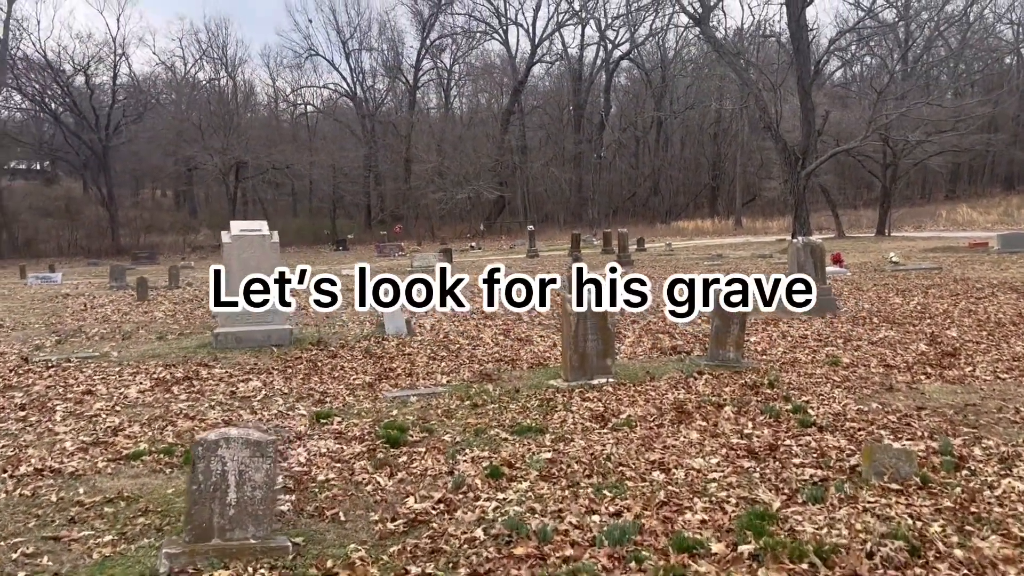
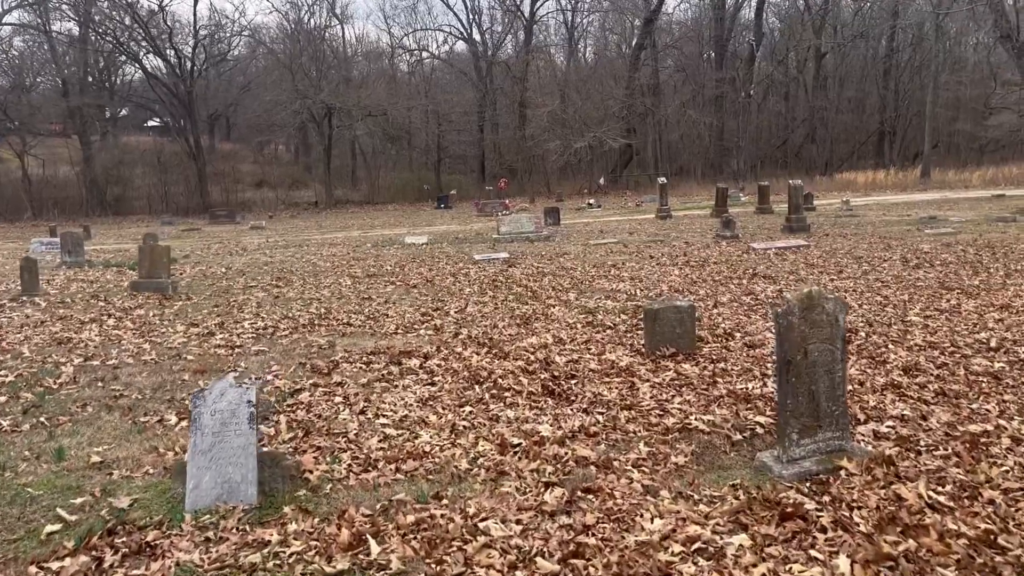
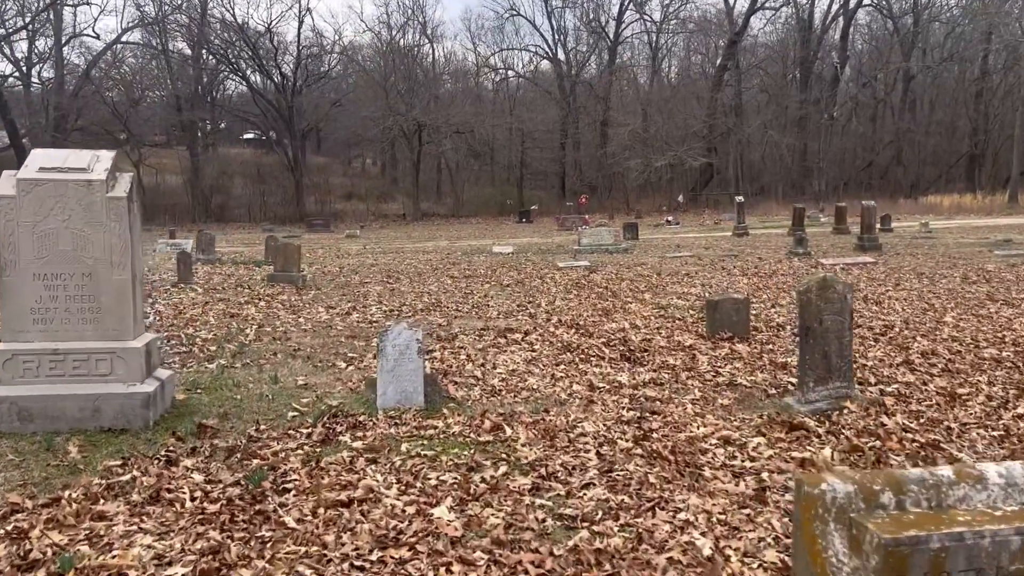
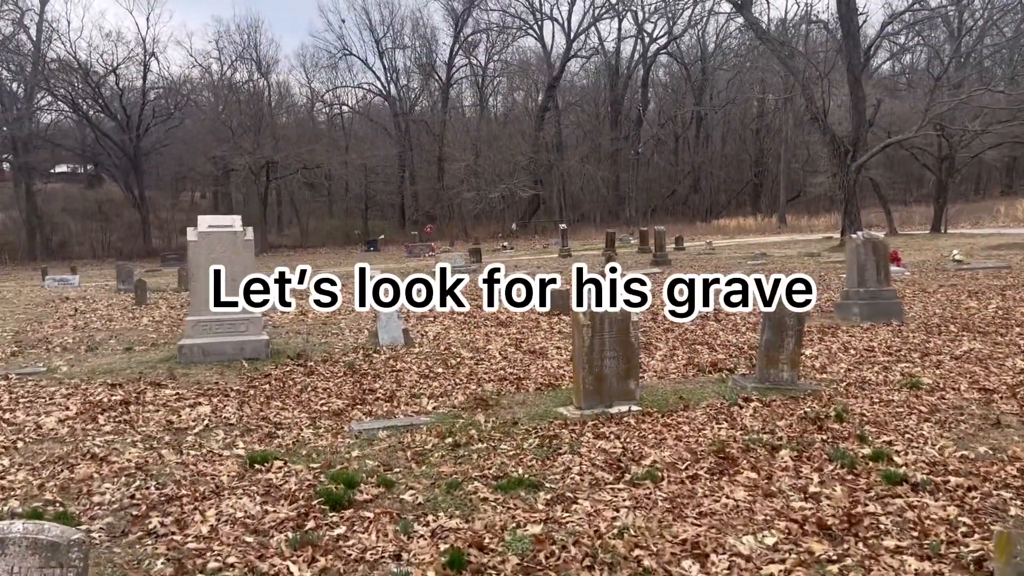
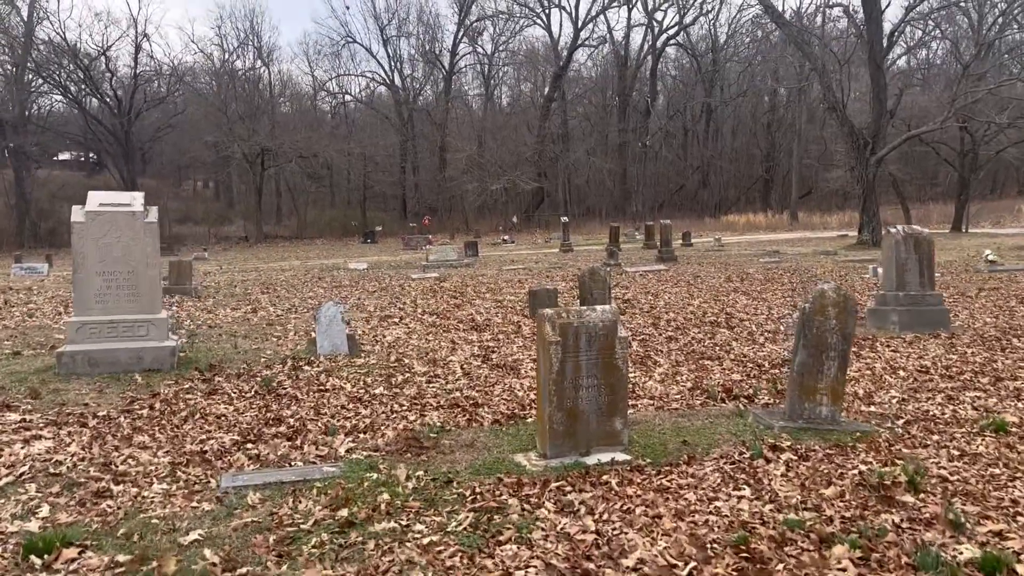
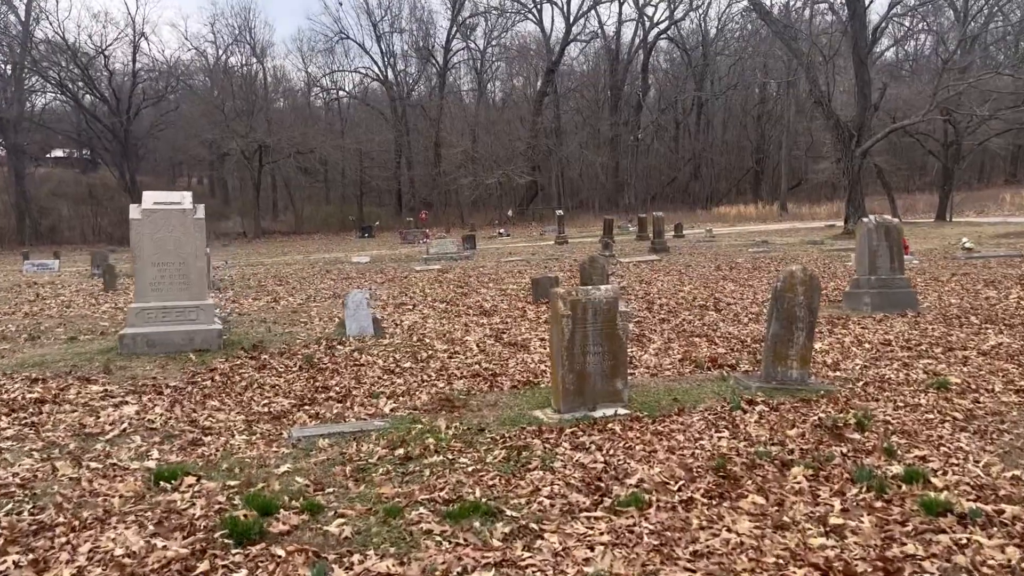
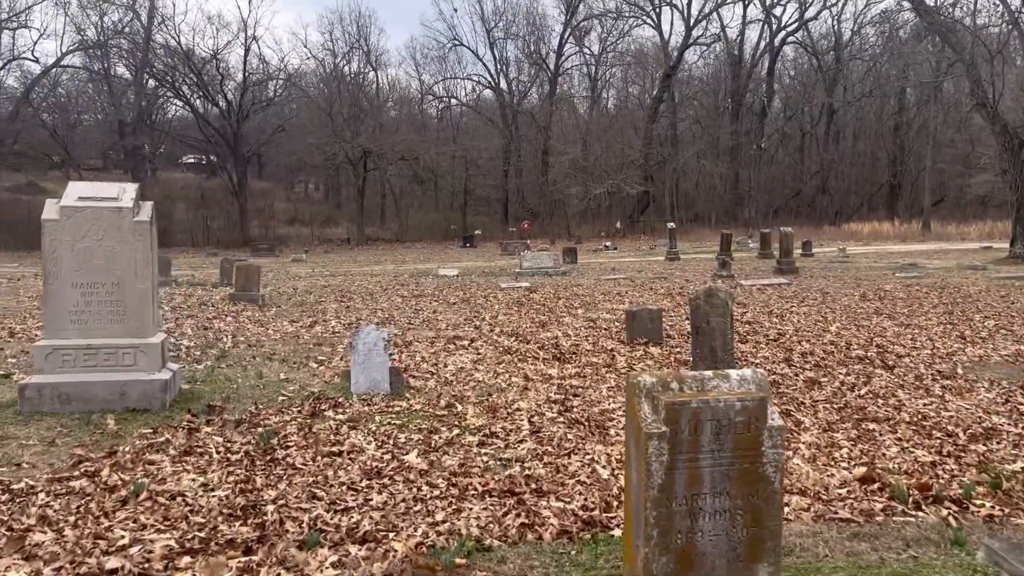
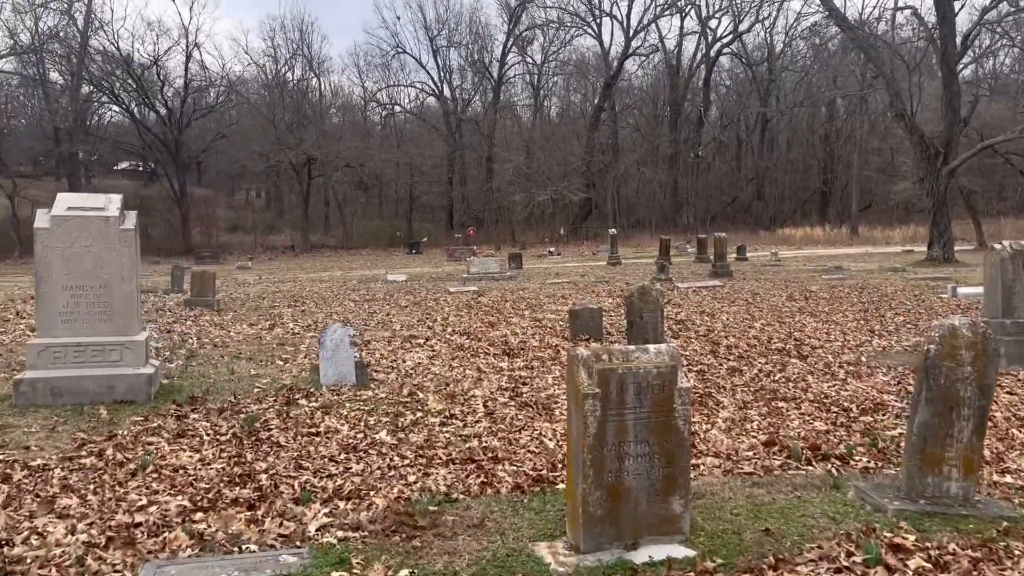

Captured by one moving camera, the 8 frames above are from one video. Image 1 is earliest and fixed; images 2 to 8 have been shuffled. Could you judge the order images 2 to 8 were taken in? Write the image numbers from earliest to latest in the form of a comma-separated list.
4, 6, 5, 8, 7, 3, 2
